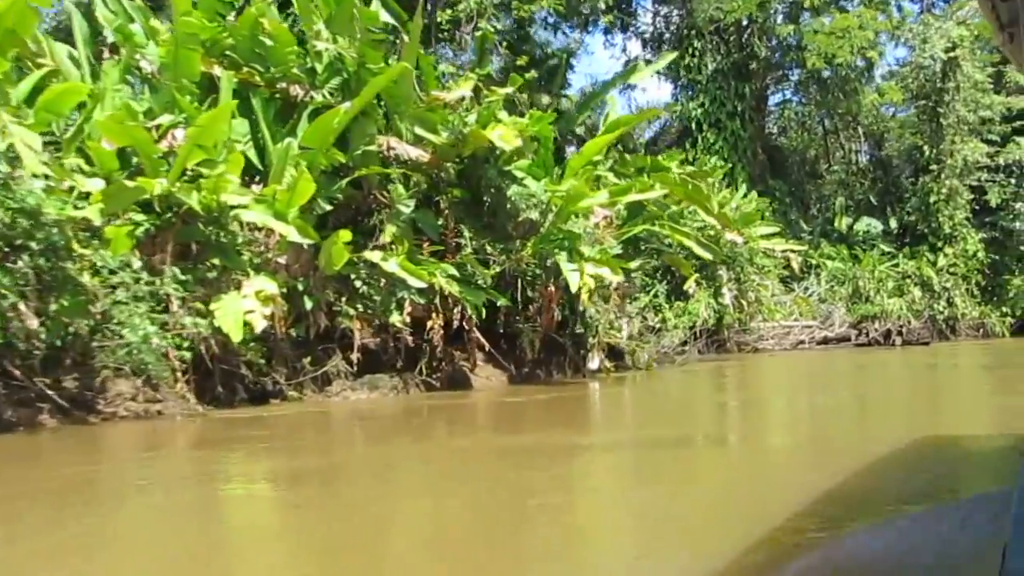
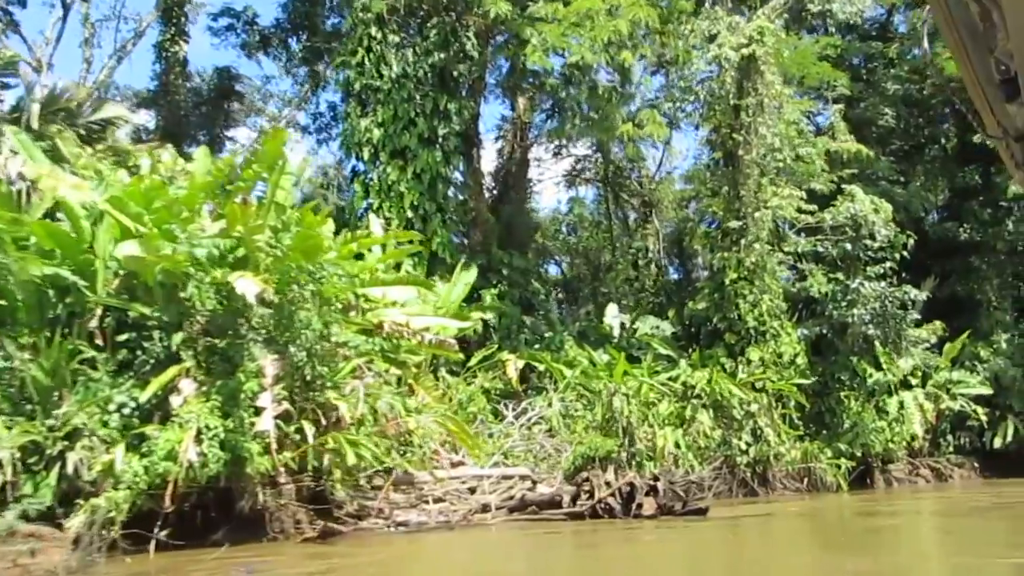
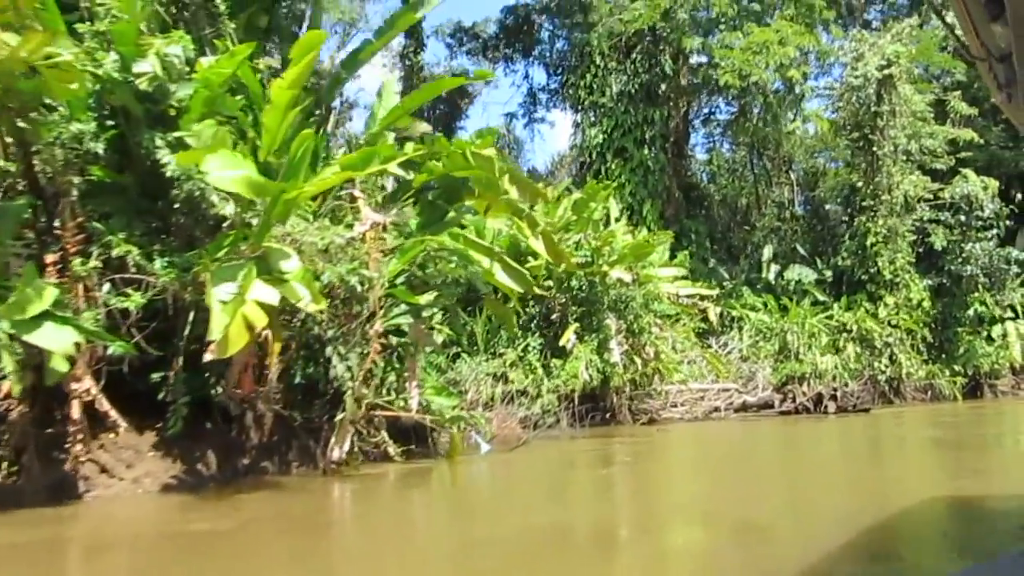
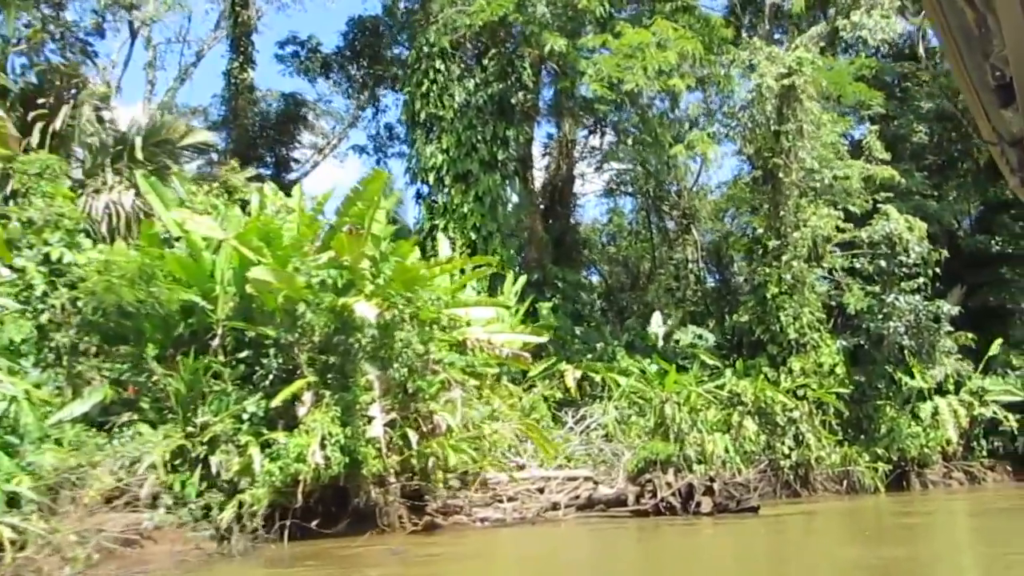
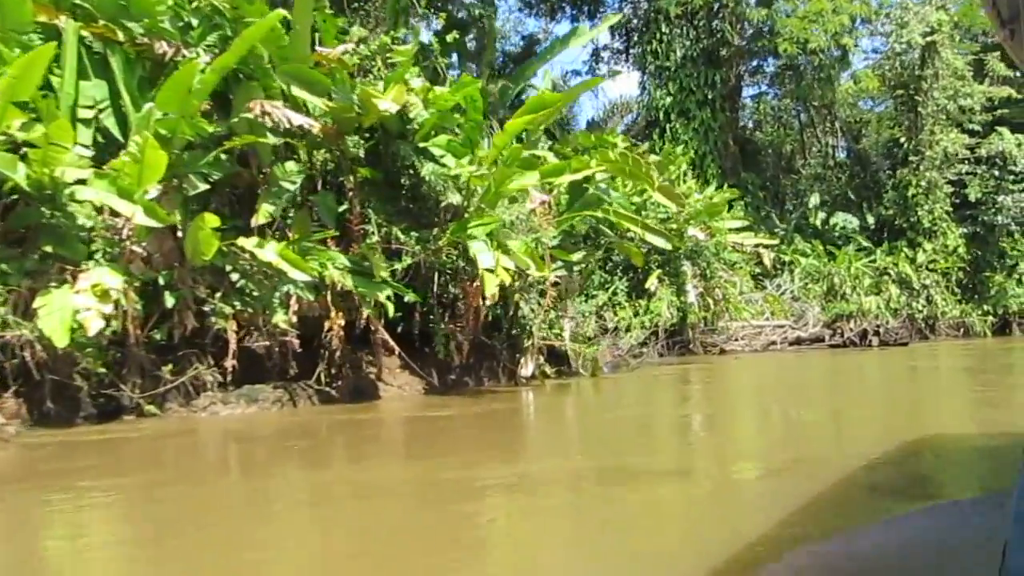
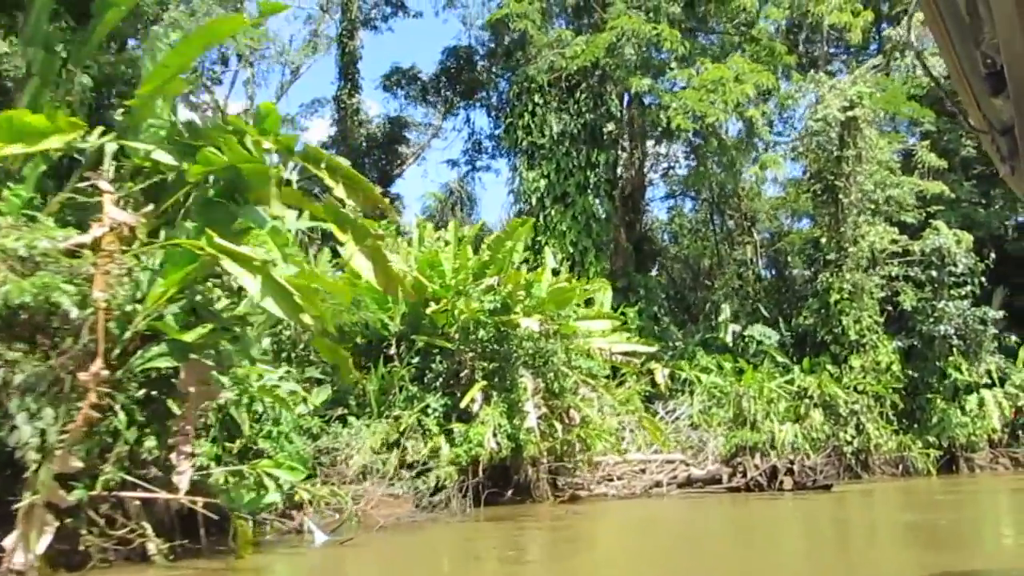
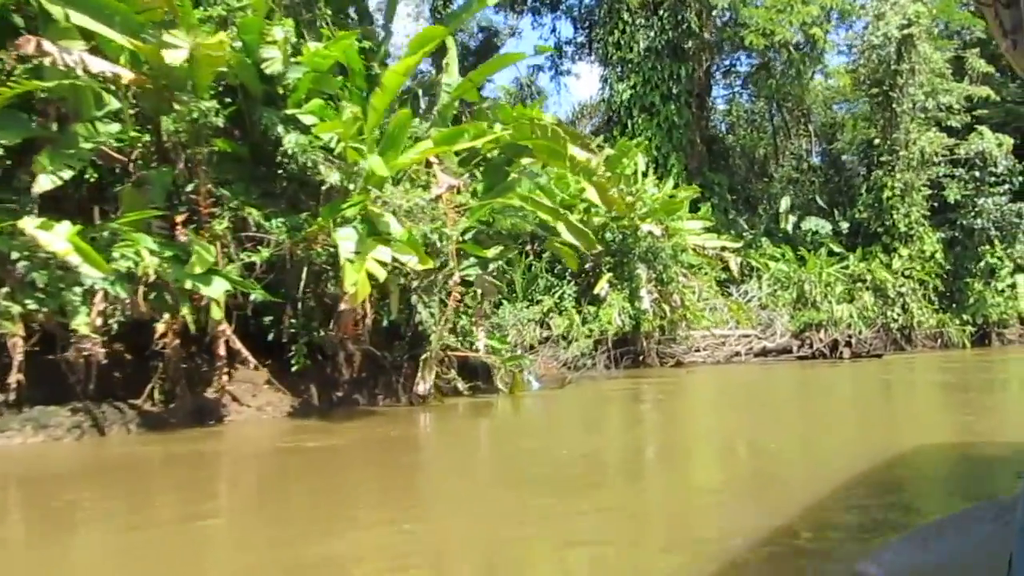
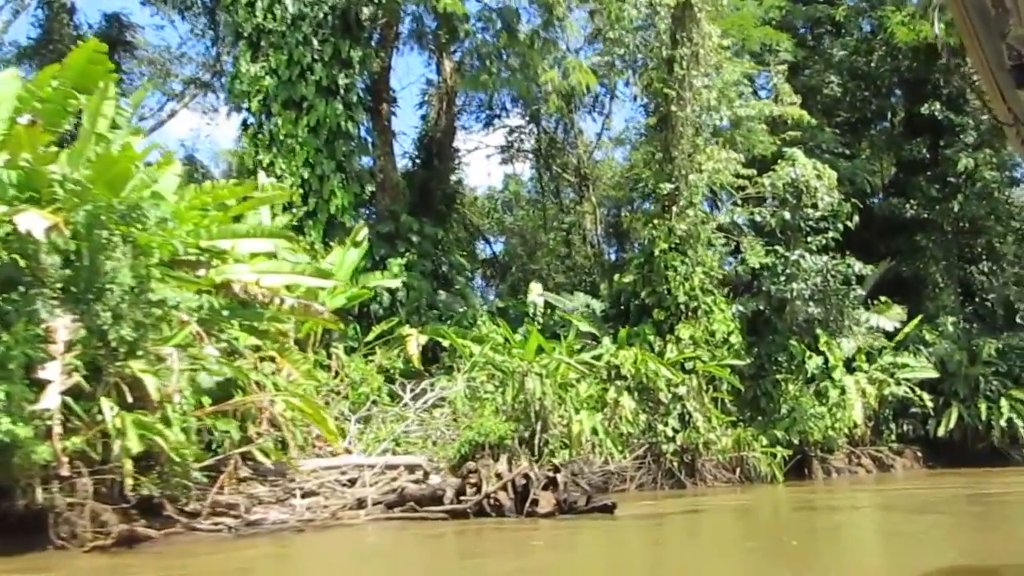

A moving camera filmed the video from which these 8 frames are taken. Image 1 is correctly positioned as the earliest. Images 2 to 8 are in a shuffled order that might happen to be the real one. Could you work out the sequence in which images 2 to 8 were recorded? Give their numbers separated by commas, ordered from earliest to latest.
5, 7, 3, 6, 4, 2, 8
